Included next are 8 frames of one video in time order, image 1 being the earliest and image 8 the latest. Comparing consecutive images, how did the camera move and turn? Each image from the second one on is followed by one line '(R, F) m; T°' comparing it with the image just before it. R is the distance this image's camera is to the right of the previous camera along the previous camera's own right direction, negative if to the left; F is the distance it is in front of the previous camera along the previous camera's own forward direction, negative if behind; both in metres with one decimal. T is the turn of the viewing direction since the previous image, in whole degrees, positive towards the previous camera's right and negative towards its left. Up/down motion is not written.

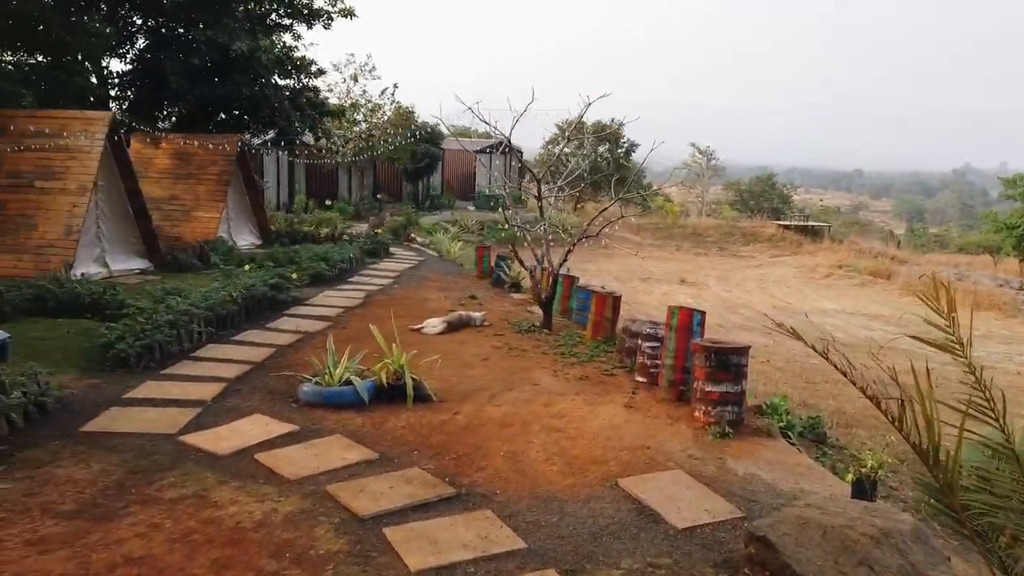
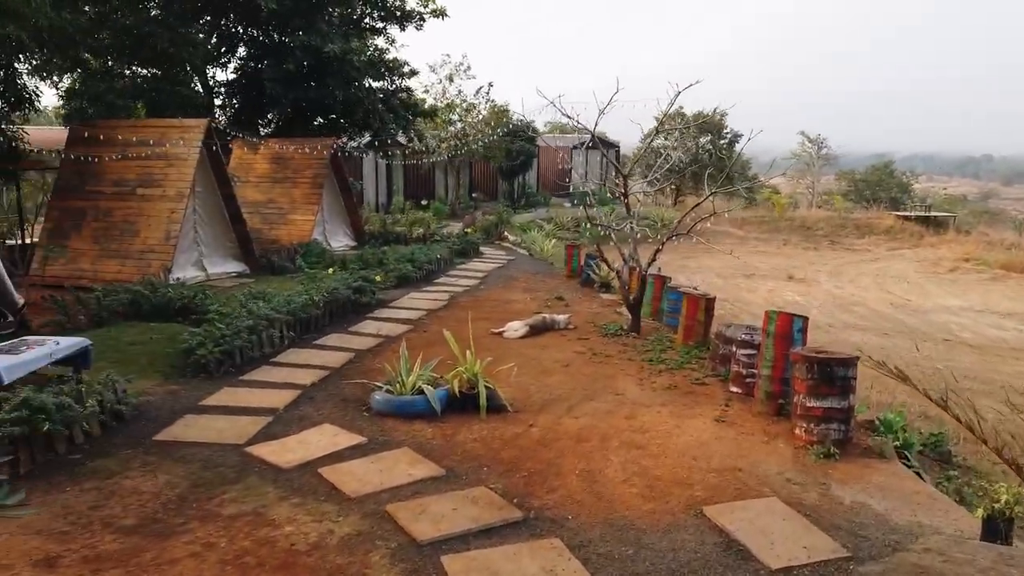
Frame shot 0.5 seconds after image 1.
(+0.2, +0.4) m; -8°
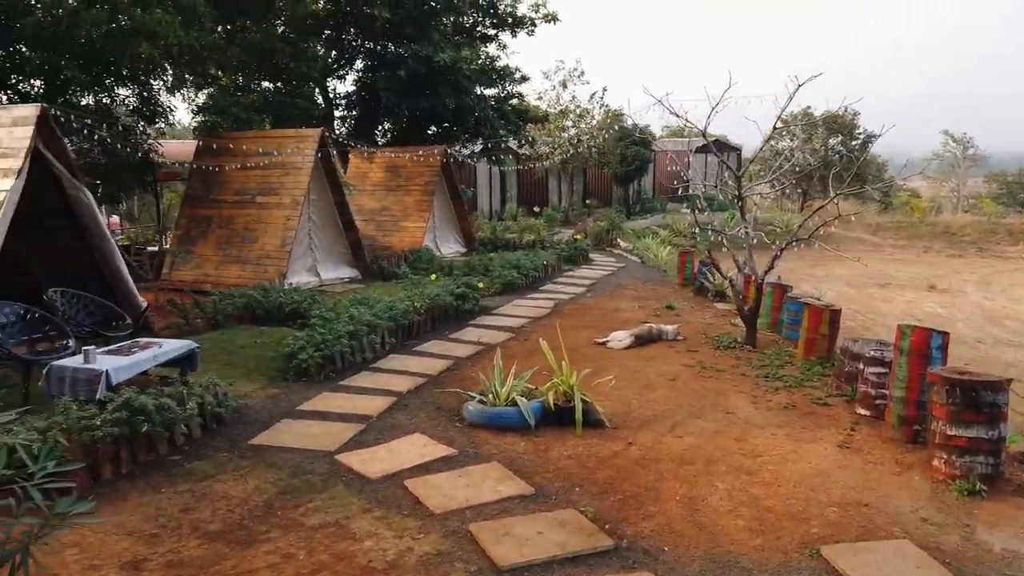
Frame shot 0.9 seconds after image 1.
(+0.1, +0.3) m; -9°
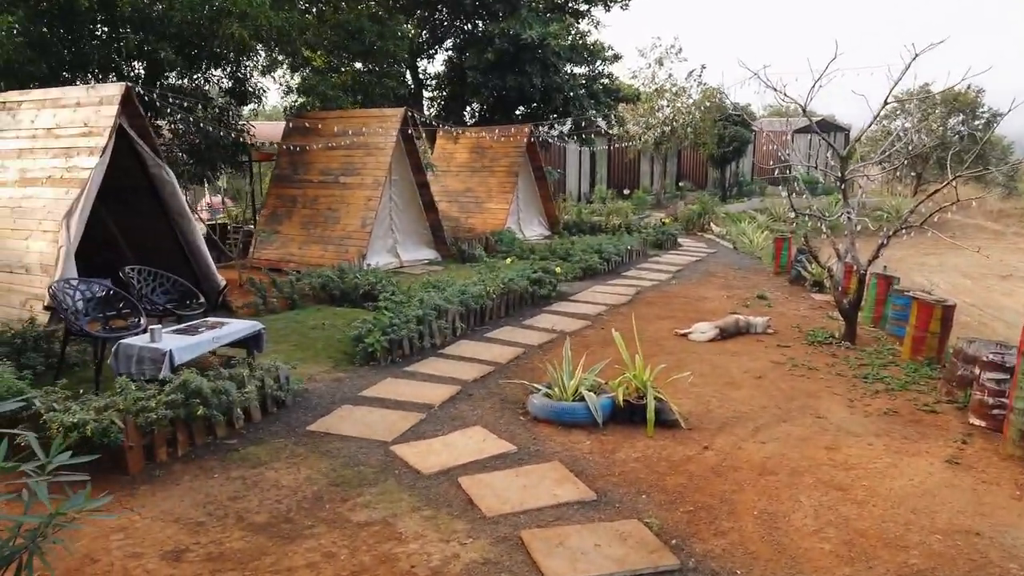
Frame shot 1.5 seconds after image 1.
(+0.1, +0.3) m; -7°
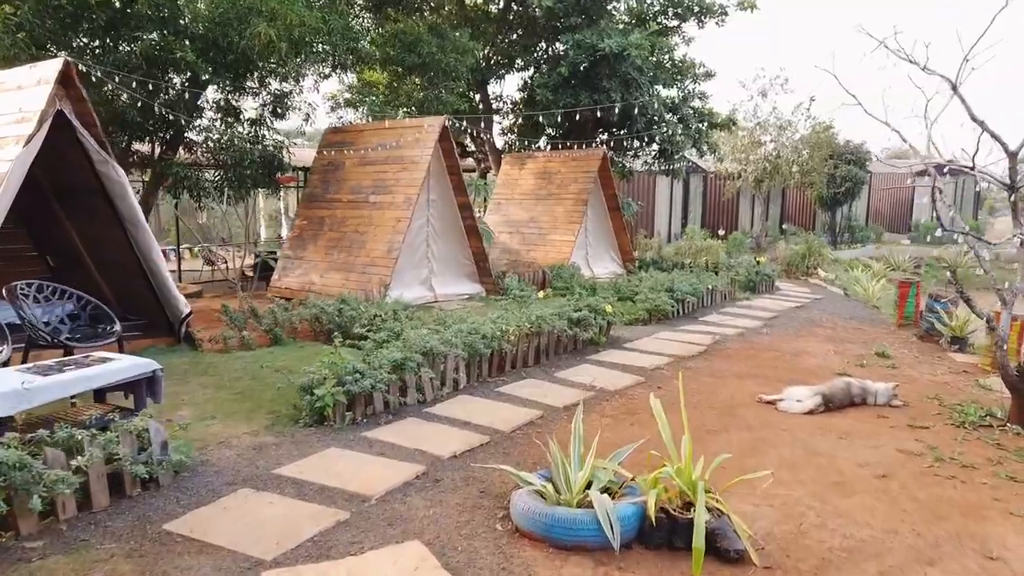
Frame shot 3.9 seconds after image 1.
(+0.5, +1.9) m; -7°
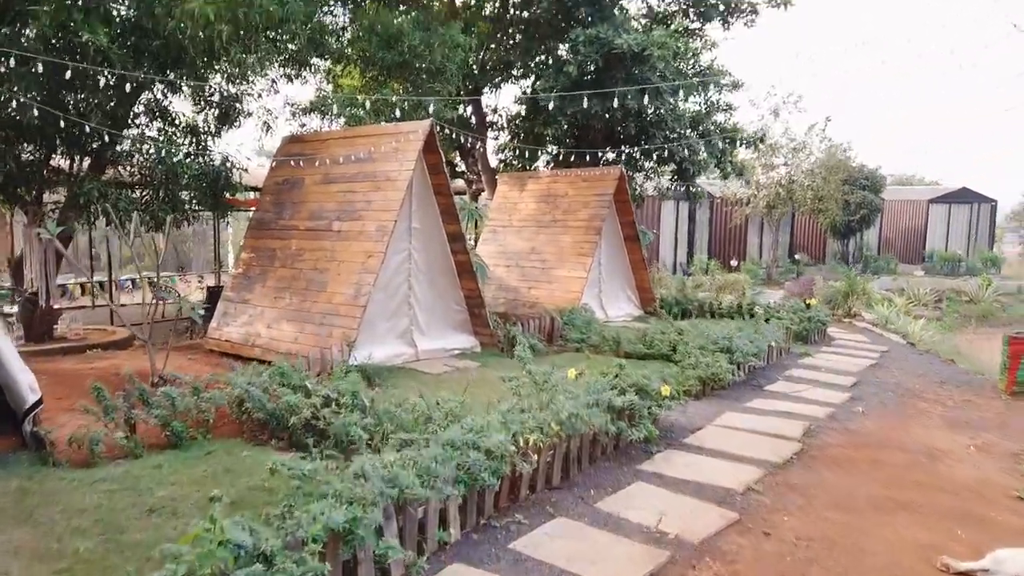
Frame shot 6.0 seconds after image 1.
(-0.2, +2.2) m; +1°
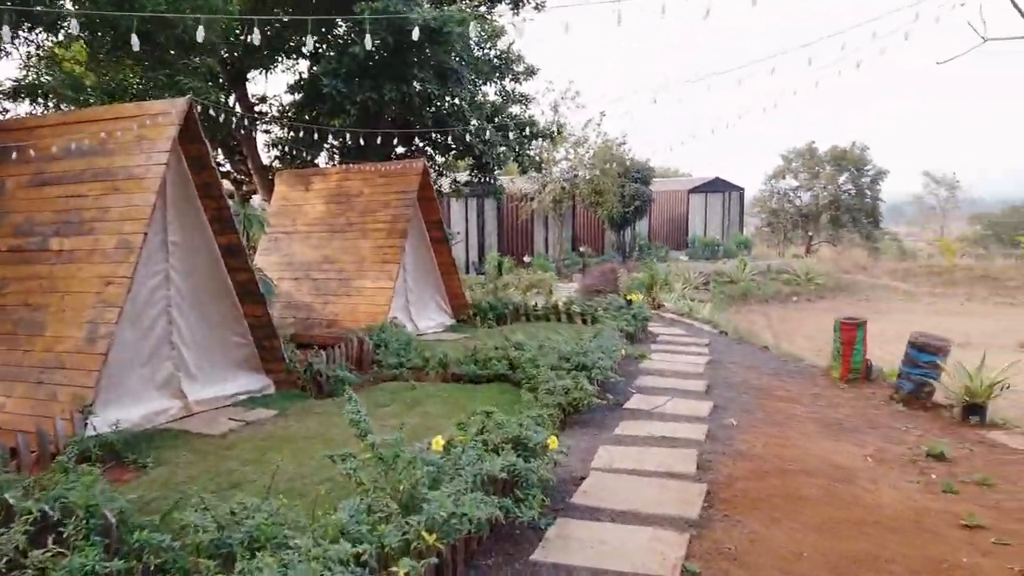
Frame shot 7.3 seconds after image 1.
(-0.2, +1.4) m; +17°
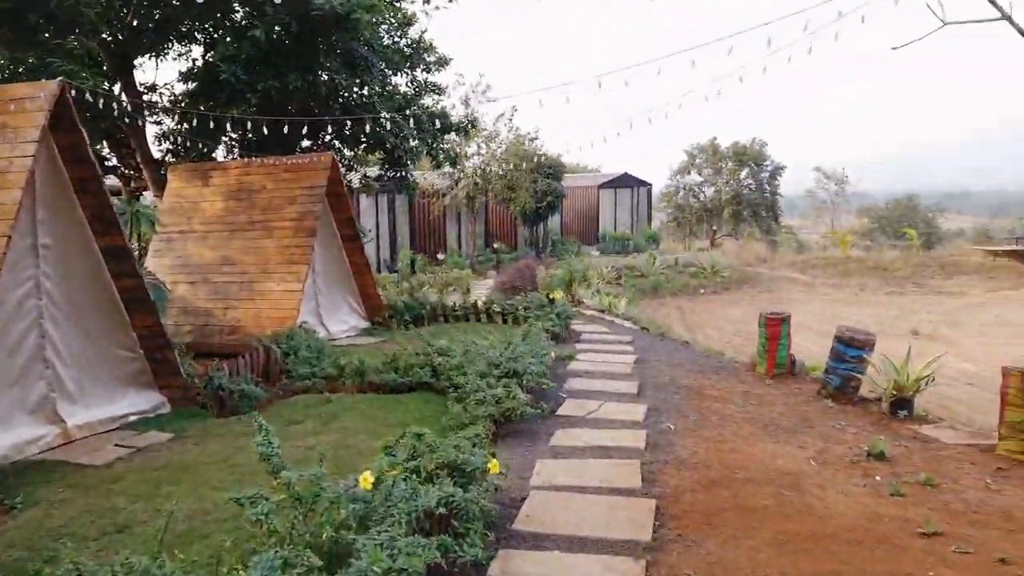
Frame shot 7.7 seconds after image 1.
(-0.1, +0.4) m; +7°
